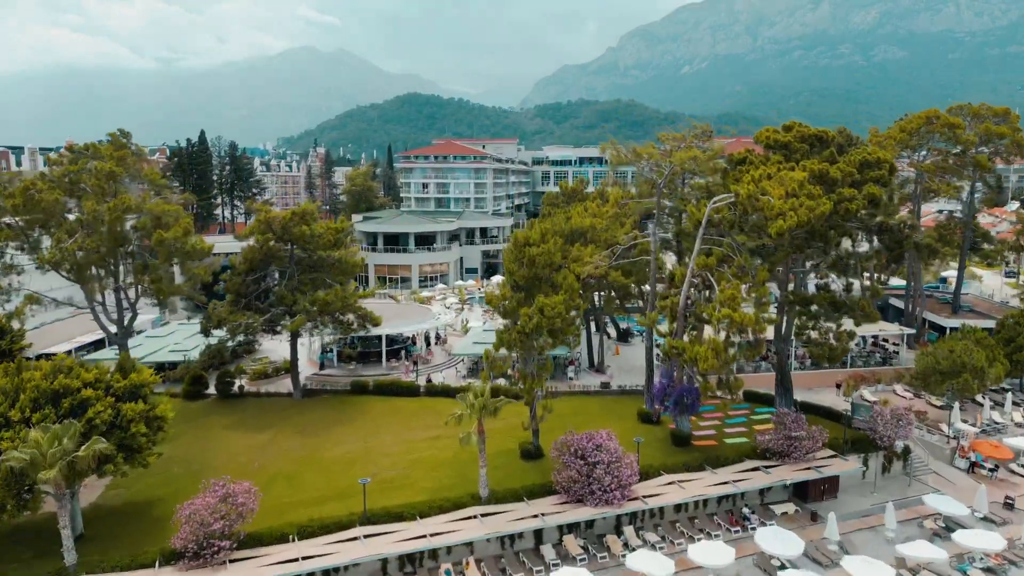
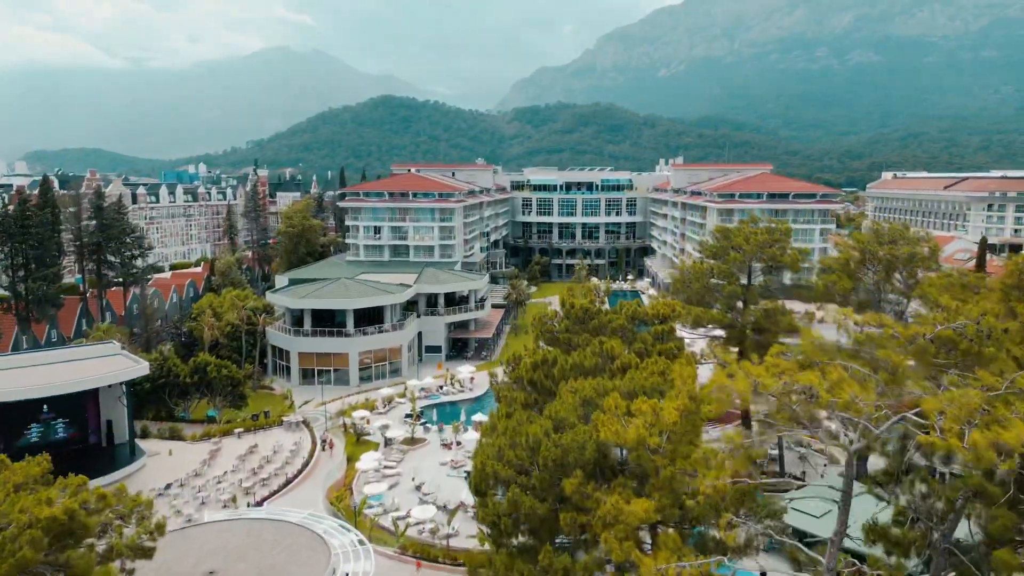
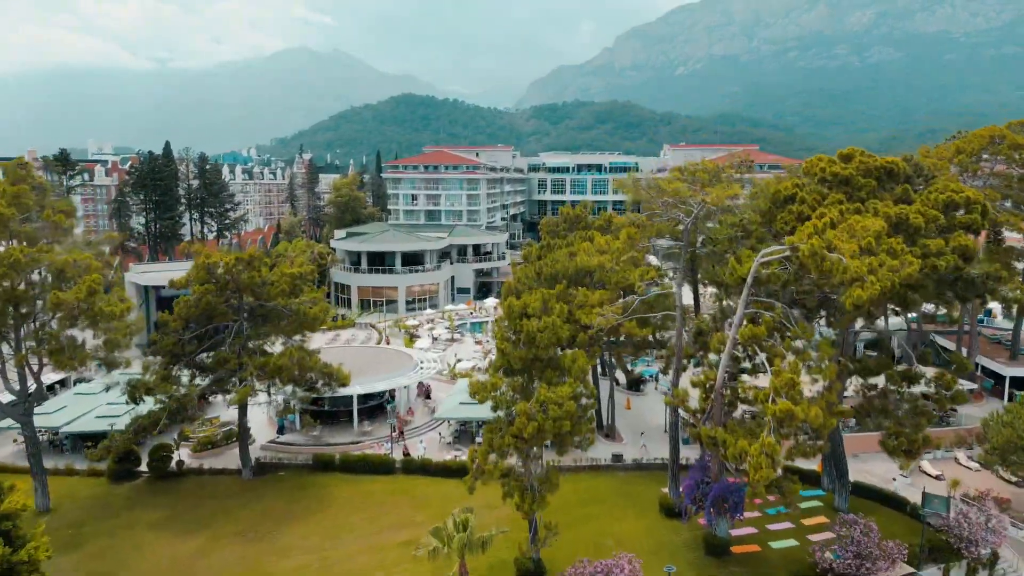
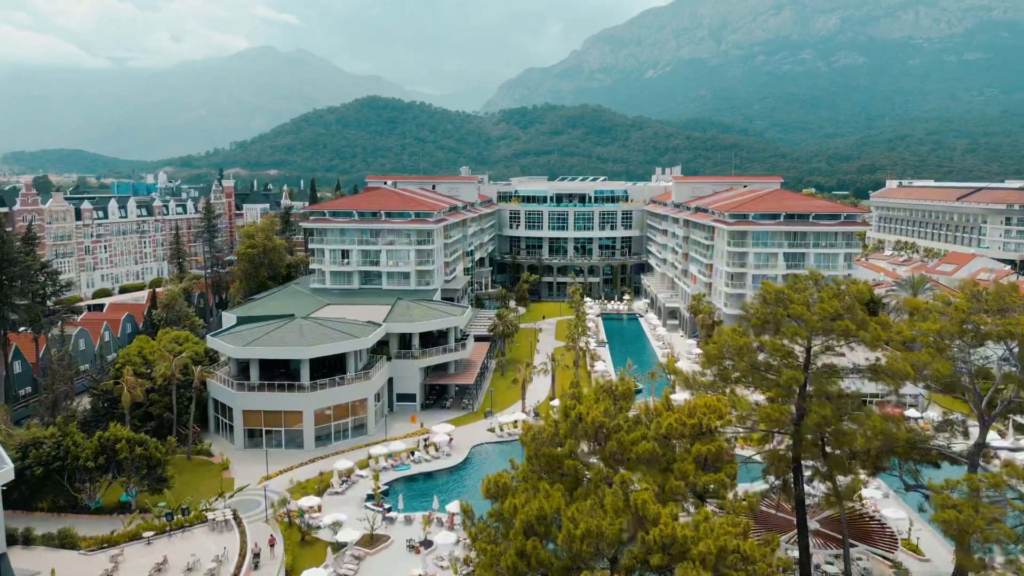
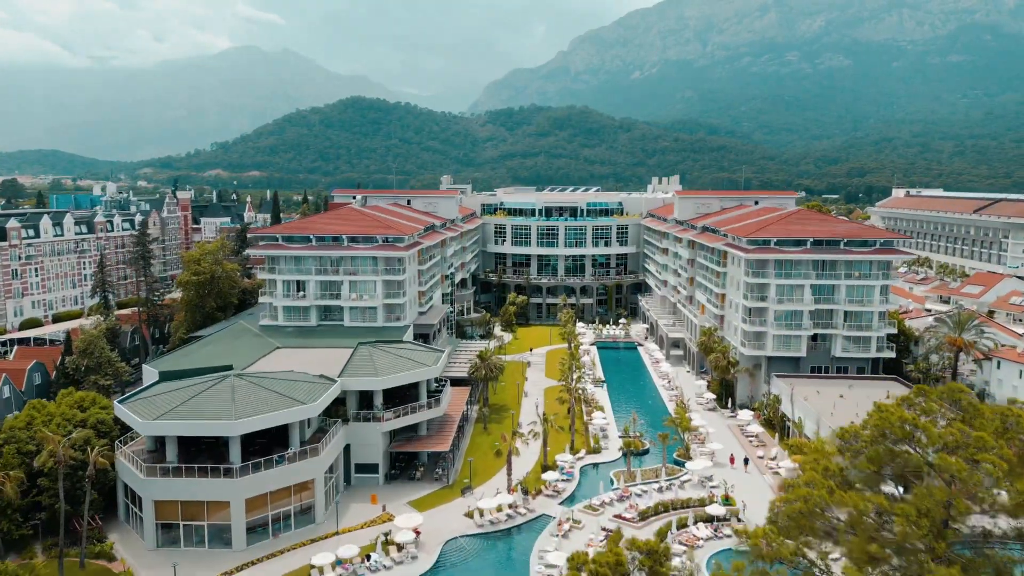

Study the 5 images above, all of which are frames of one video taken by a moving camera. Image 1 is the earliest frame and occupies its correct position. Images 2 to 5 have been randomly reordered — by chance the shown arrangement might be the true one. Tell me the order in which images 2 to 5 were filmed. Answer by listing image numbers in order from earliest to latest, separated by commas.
3, 2, 4, 5
